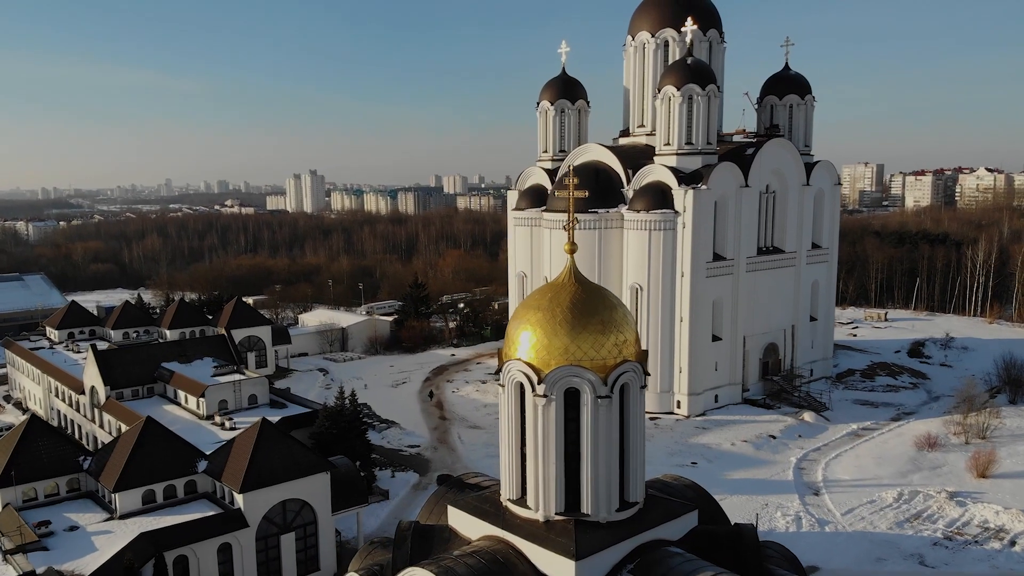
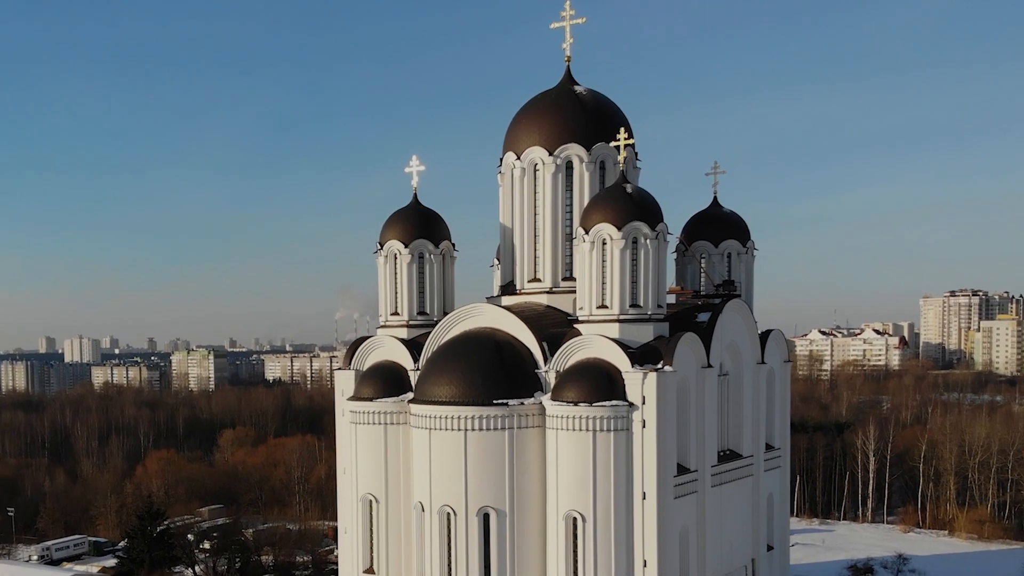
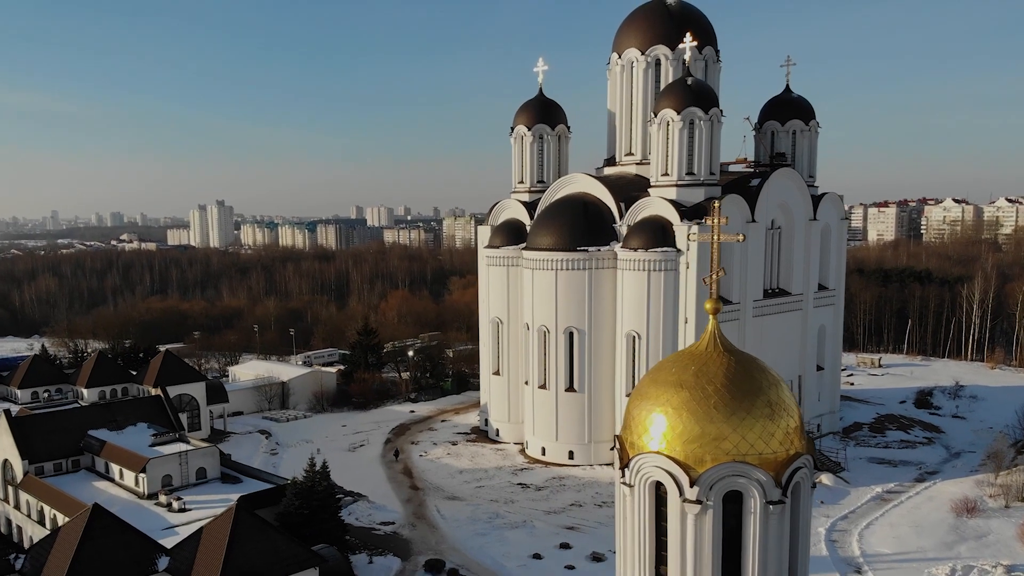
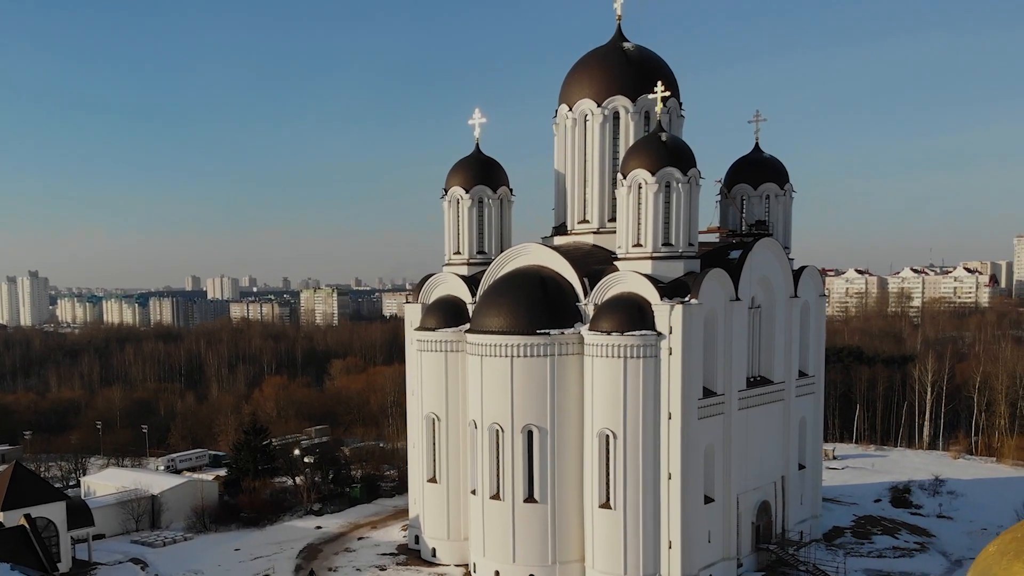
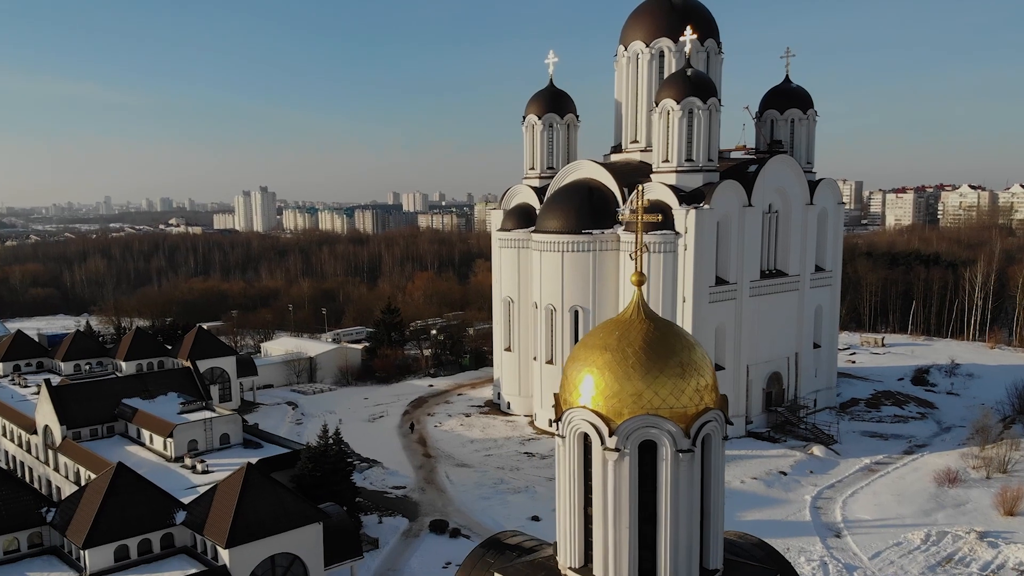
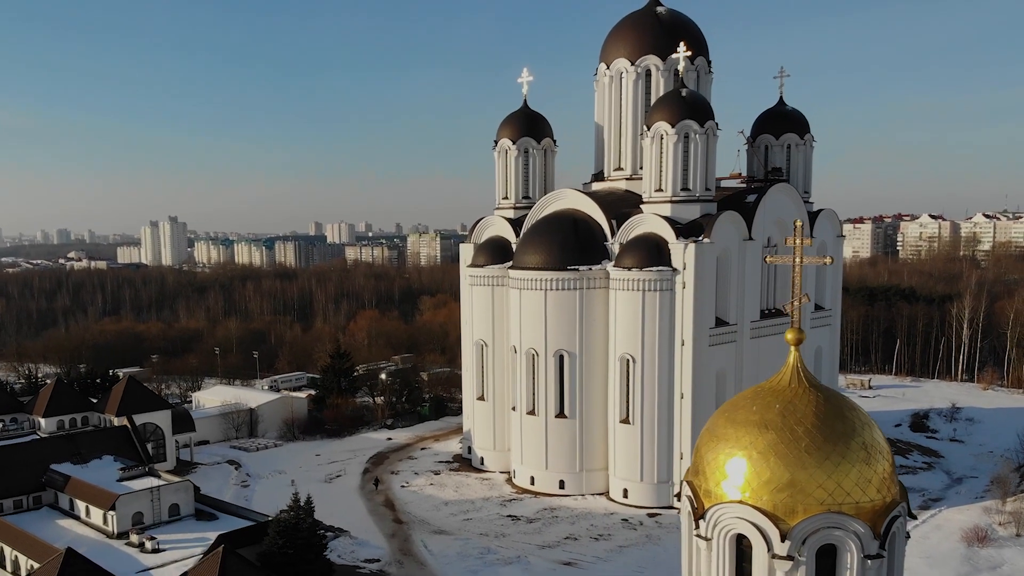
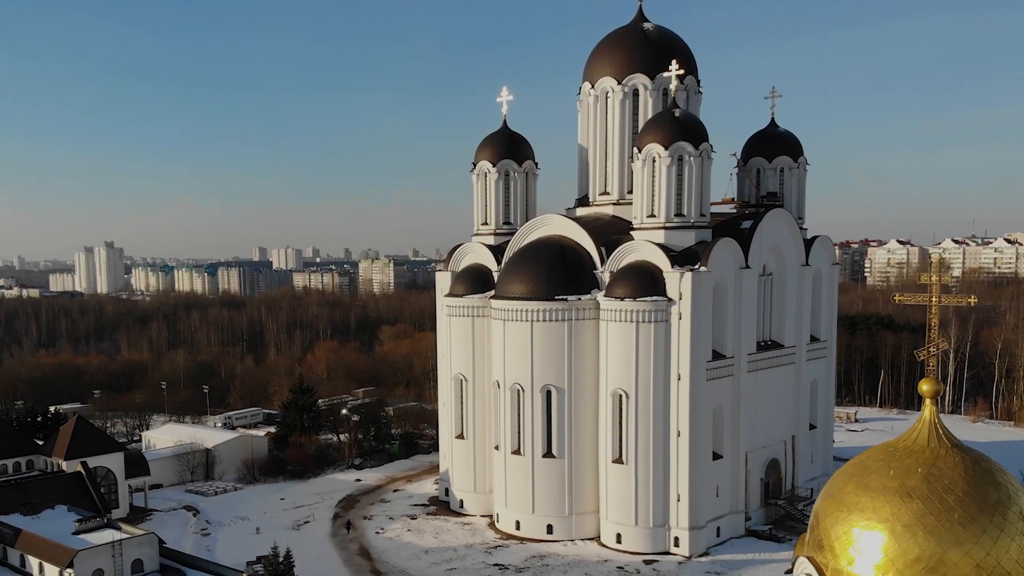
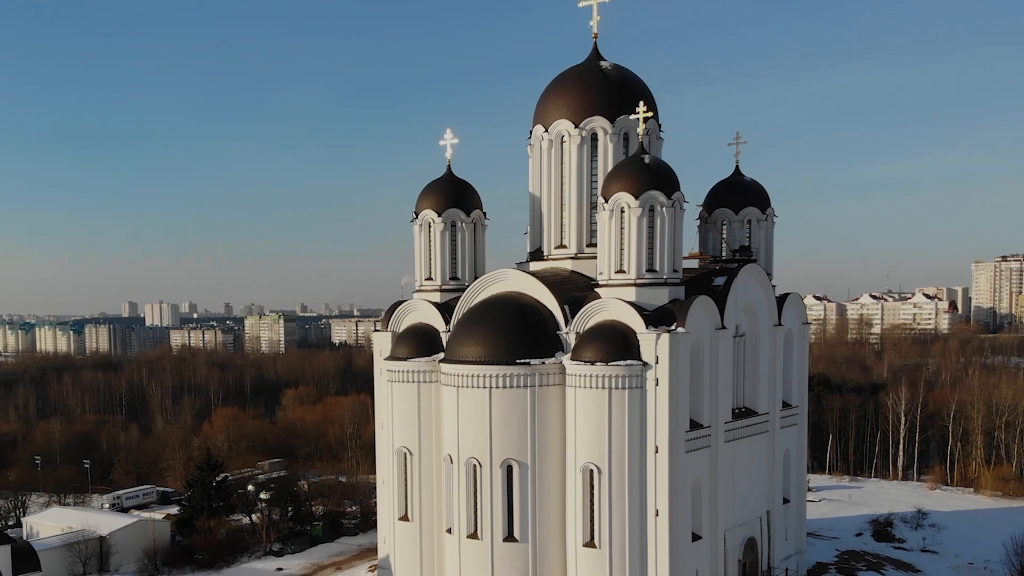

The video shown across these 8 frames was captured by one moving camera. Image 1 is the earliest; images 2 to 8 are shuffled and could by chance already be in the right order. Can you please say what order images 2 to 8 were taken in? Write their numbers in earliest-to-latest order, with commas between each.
5, 3, 6, 7, 4, 8, 2
